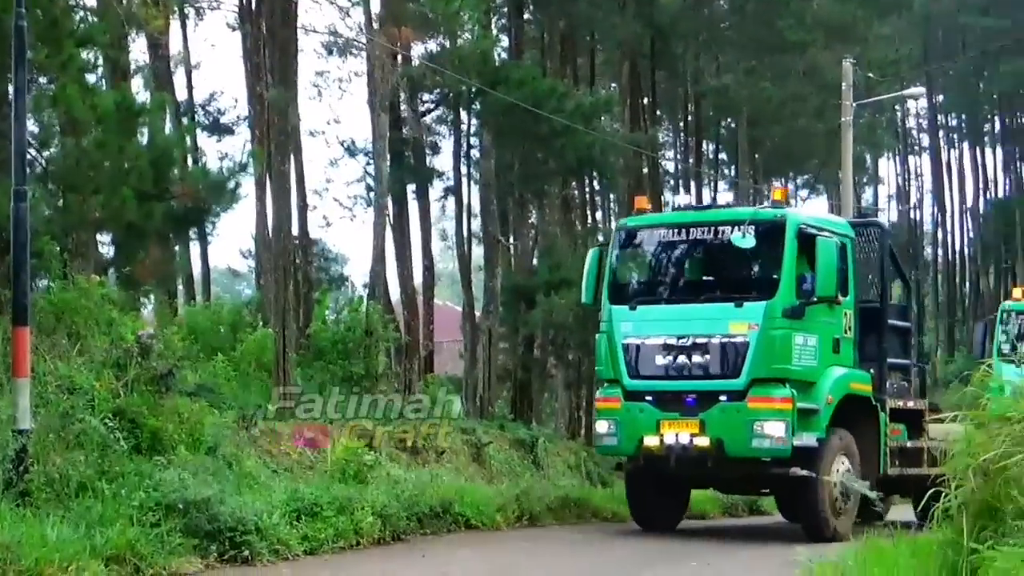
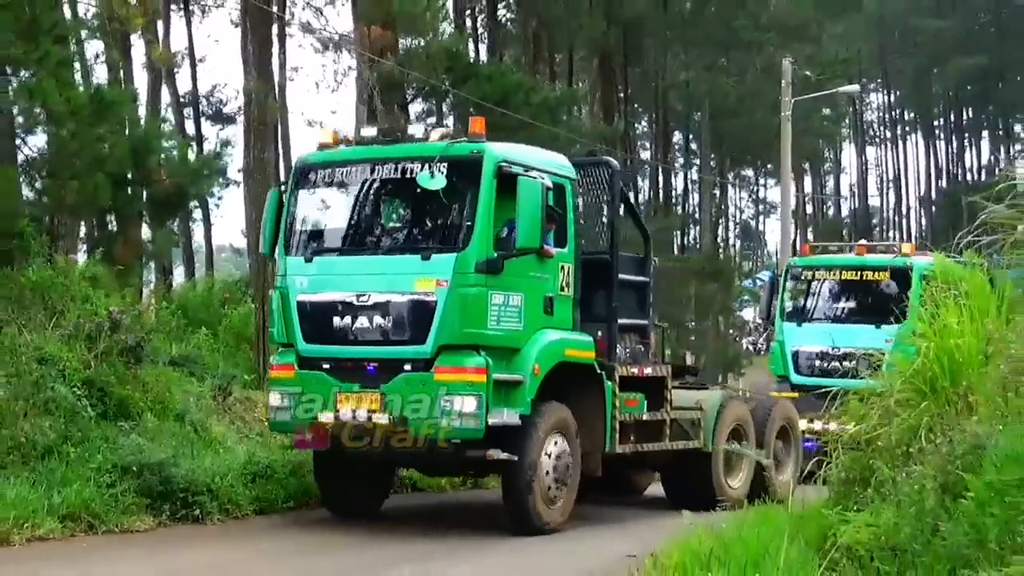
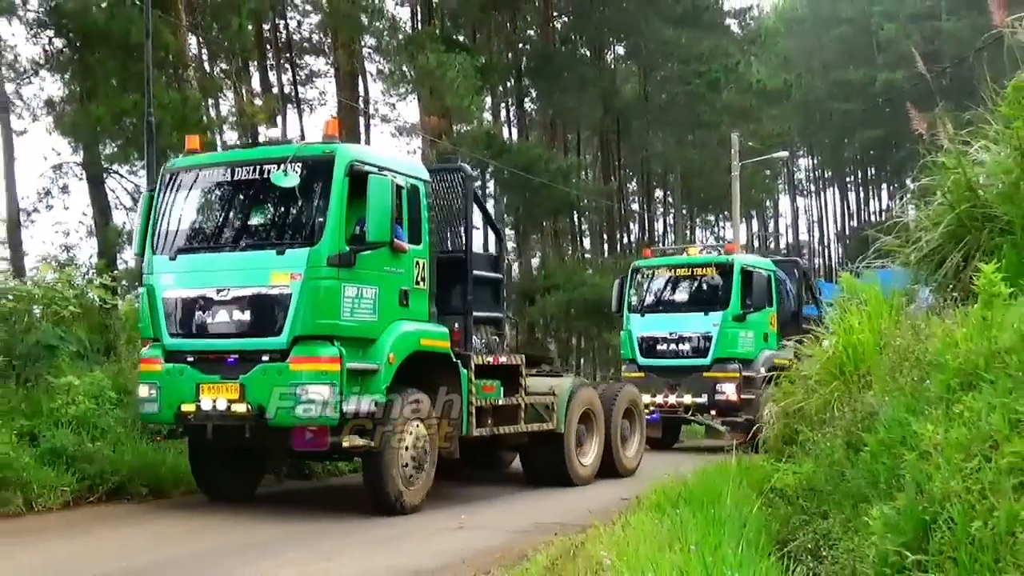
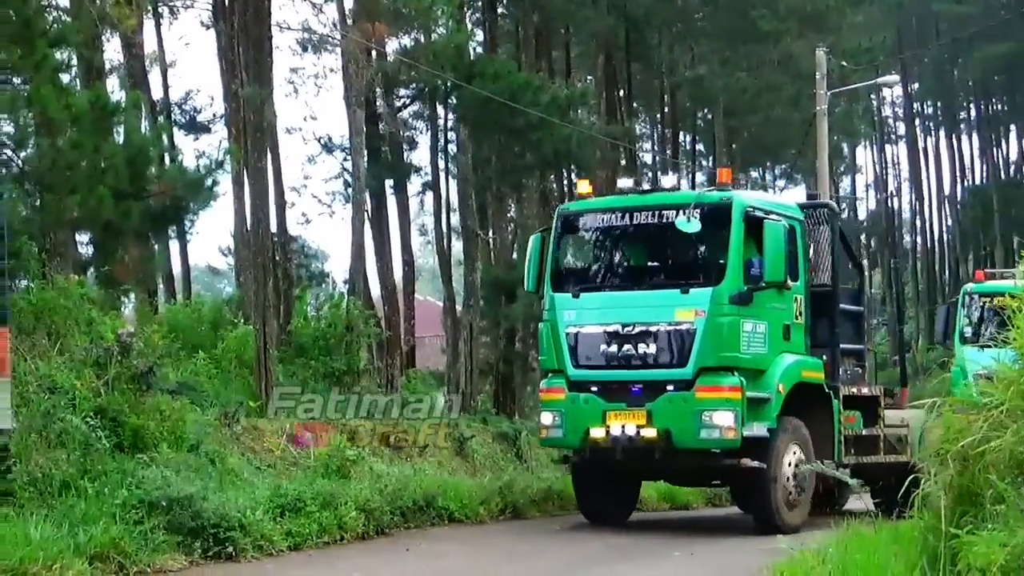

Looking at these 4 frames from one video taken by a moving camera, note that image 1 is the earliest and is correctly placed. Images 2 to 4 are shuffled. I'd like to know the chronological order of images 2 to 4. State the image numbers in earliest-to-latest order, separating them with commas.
4, 2, 3
